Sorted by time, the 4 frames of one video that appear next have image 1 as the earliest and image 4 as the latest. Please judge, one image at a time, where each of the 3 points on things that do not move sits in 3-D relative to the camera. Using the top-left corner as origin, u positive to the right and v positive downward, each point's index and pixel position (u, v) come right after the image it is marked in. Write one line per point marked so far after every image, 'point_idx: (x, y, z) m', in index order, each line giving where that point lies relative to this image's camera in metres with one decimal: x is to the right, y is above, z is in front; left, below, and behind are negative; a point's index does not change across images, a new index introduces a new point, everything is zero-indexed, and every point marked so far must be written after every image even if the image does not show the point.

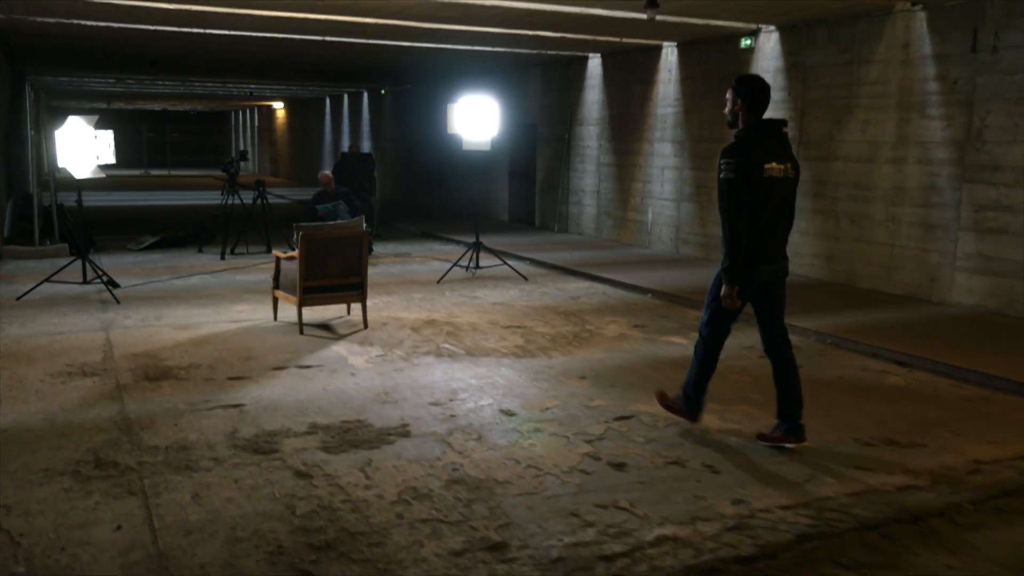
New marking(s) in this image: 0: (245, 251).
0: (-3.1, +0.4, +9.9) m
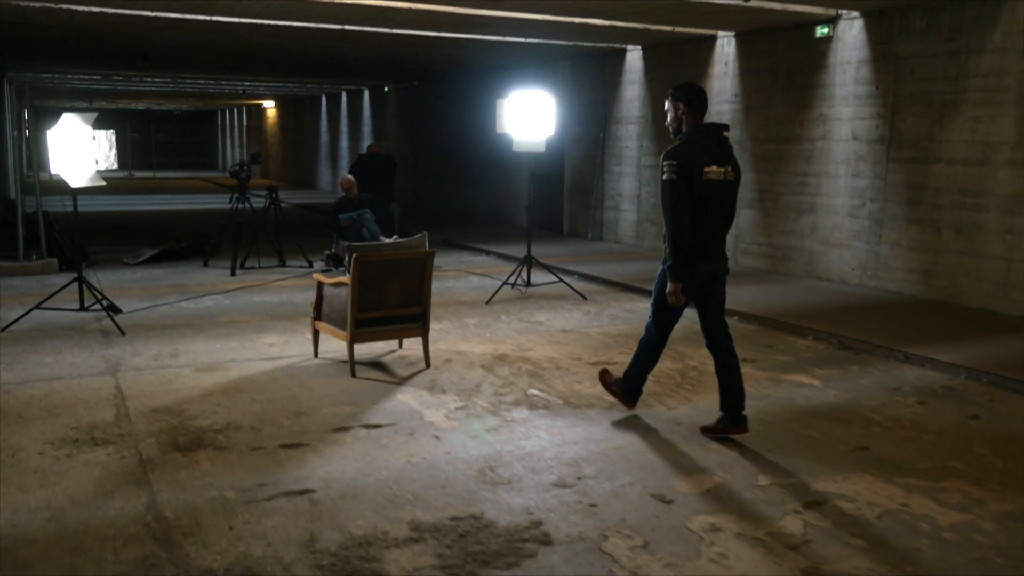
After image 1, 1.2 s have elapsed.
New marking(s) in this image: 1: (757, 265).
0: (-2.6, +0.2, +8.9) m
1: (+2.6, +0.3, +9.1) m
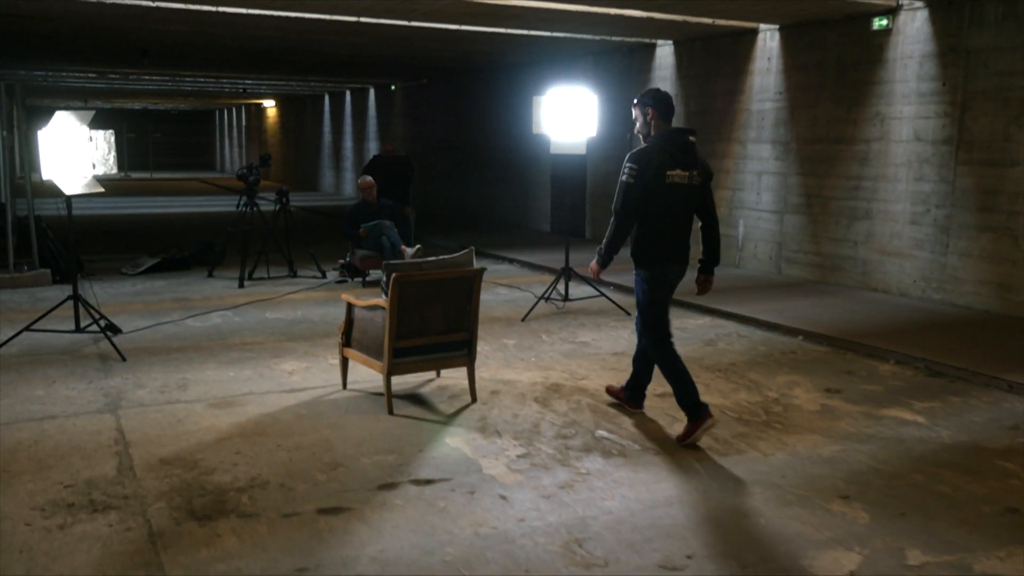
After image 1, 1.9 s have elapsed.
0: (-2.4, +0.1, +8.2) m
1: (+2.9, +0.1, +8.5) m
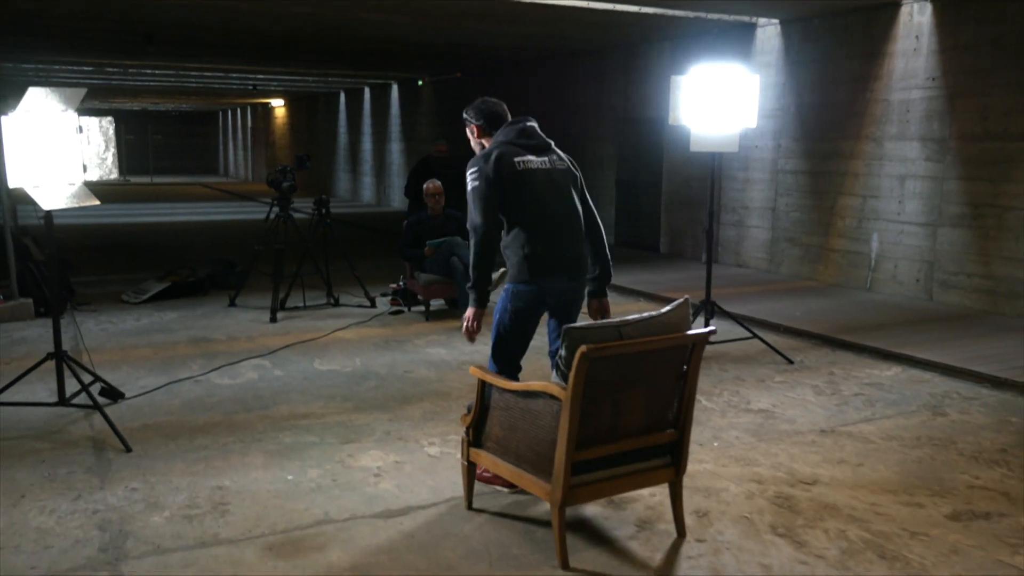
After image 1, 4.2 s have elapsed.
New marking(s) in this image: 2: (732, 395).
0: (-1.6, -0.1, +6.6) m
1: (+3.6, -0.1, +6.9) m
2: (+1.2, -0.6, +4.5) m
